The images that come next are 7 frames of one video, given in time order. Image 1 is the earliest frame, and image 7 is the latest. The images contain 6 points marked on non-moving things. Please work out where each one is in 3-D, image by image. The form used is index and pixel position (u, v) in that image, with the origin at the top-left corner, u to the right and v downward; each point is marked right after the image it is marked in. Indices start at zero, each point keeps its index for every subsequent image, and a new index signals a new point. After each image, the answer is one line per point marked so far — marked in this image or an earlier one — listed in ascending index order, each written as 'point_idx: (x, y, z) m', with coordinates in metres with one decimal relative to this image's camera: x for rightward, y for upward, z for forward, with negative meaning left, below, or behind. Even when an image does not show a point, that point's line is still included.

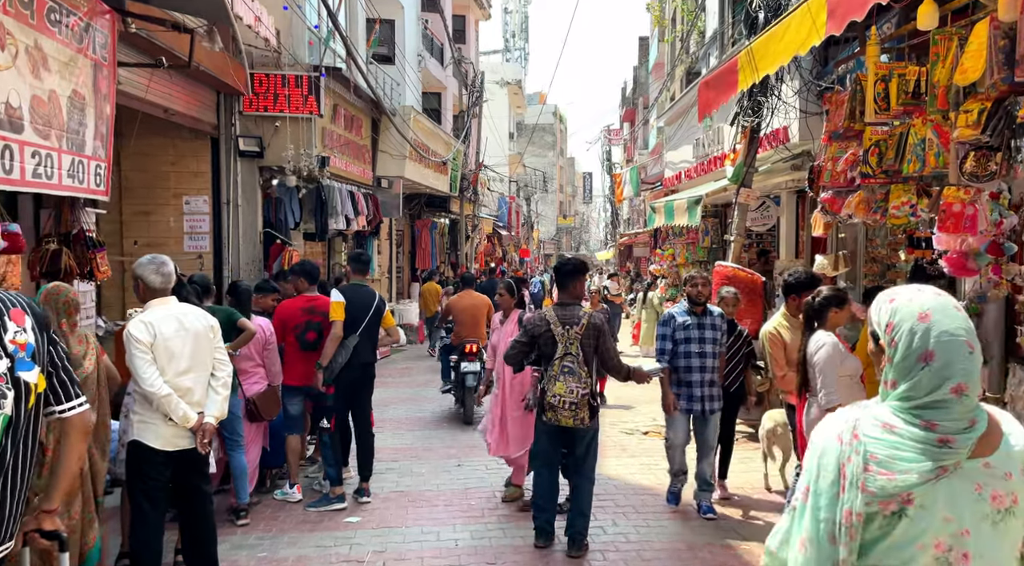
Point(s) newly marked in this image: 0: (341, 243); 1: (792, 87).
0: (-2.7, +0.6, +14.8) m
1: (+2.6, +1.8, +8.4) m
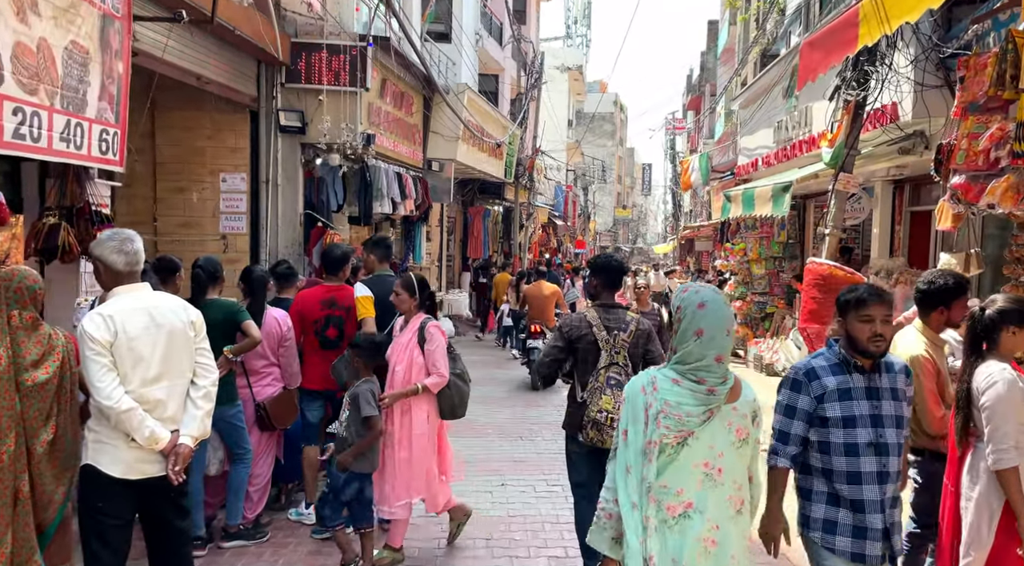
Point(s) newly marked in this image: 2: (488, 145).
0: (-1.9, +0.8, +14.0) m
1: (+3.1, +1.8, +7.2) m
2: (-0.4, +2.4, +16.3) m
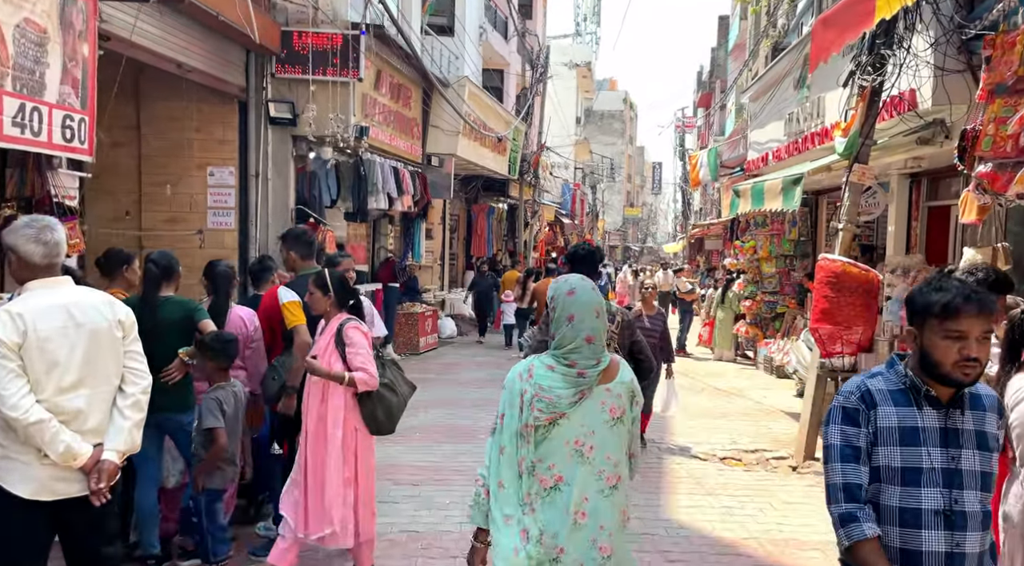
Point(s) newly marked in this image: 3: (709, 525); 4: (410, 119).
0: (-1.8, +0.8, +13.6) m
1: (+3.1, +1.8, +6.8) m
2: (-0.4, +2.5, +15.9) m
3: (+1.1, -1.4, +5.2) m
4: (-1.4, +2.2, +12.7) m
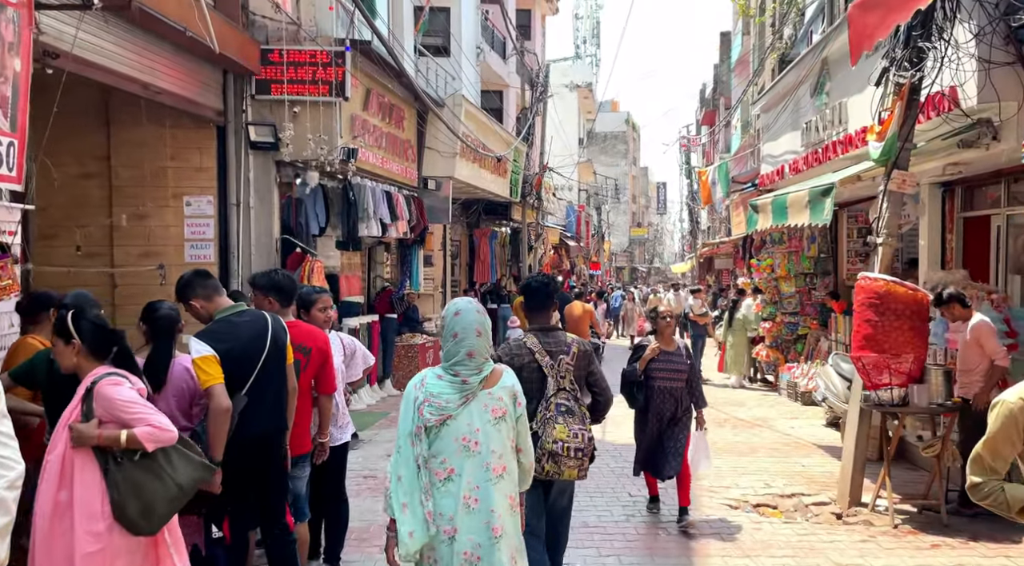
0: (-1.8, +0.4, +12.9) m
1: (+3.0, +1.7, +6.1) m
2: (-0.4, +2.0, +15.2) m
3: (+1.2, -1.5, +4.4) m
4: (-1.4, +1.8, +12.0) m
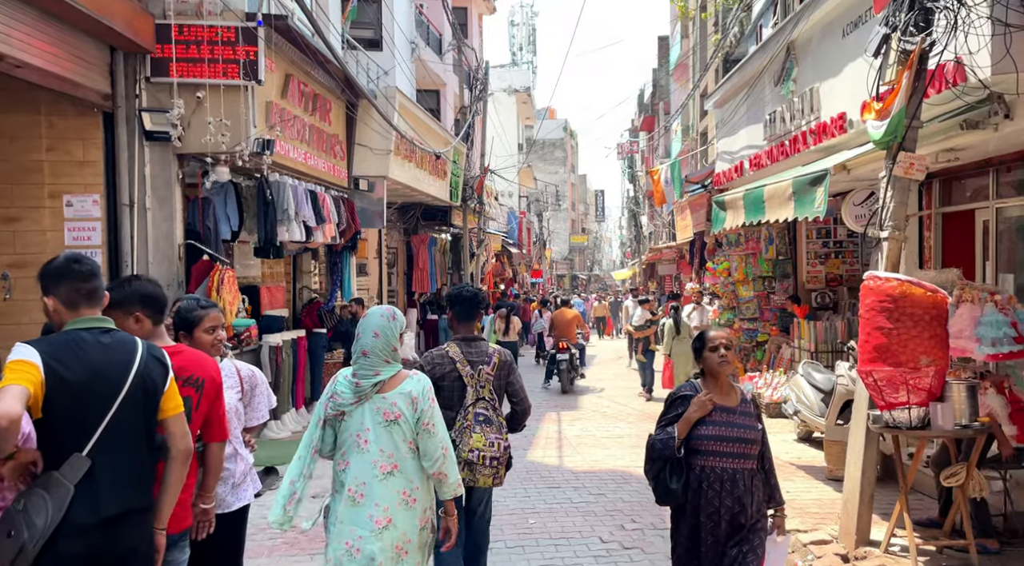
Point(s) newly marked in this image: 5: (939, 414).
0: (-2.5, +0.3, +11.7) m
1: (+2.7, +1.7, +5.2) m
2: (-1.3, +1.9, +14.1) m
3: (+1.0, -1.5, +3.4) m
4: (-2.1, +1.7, +10.8) m
5: (+2.3, -0.7, +4.9) m
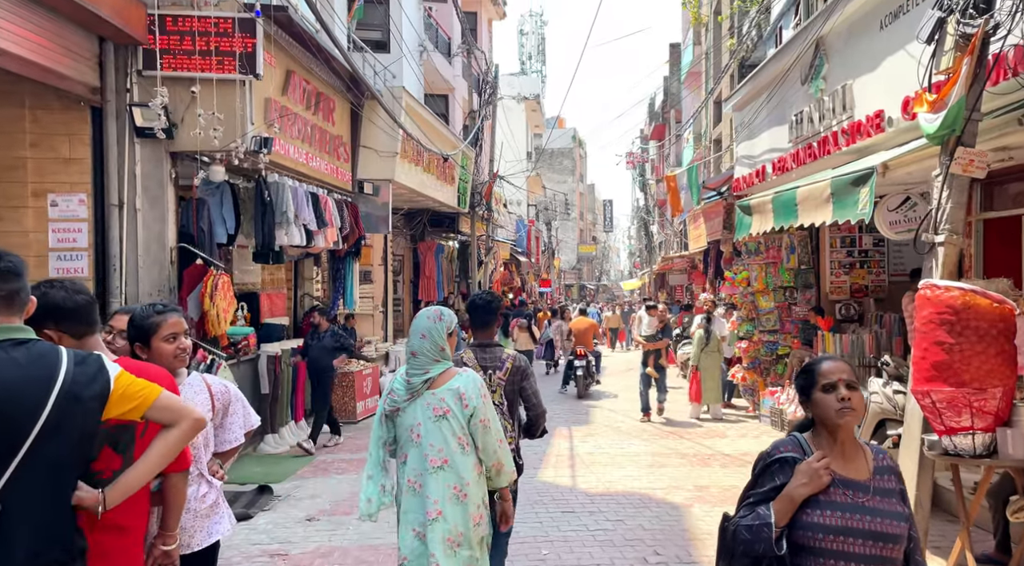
0: (-2.4, +0.2, +11.2) m
1: (+2.8, +1.6, +4.7) m
2: (-1.1, +1.7, +13.6) m
3: (+1.0, -1.5, +2.9) m
4: (-2.0, +1.6, +10.3) m
5: (+2.3, -0.7, +4.4) m
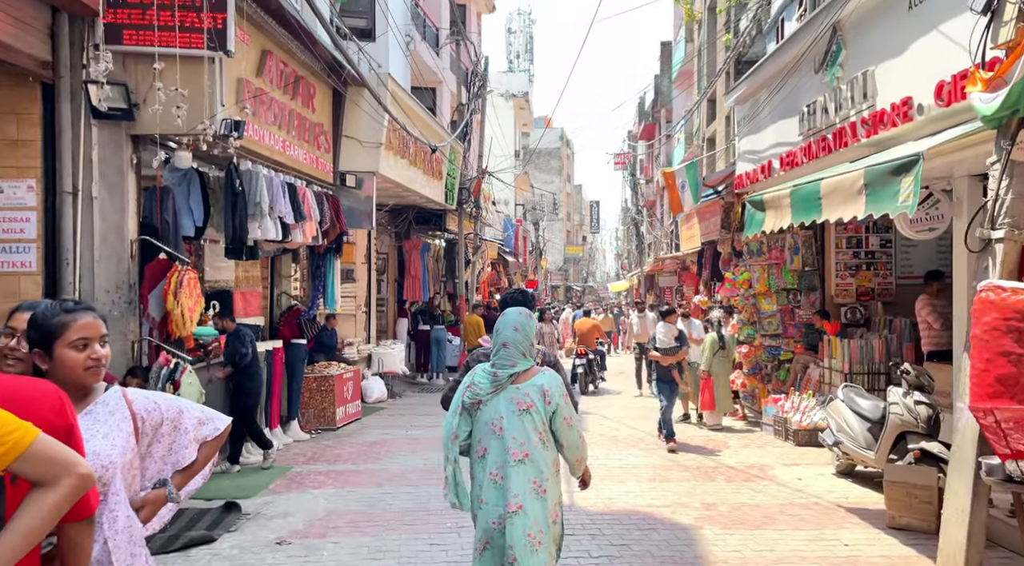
0: (-2.5, +0.2, +10.5) m
1: (+2.8, +1.6, +4.1) m
2: (-1.3, +1.8, +13.0) m
3: (+1.0, -1.5, +2.3) m
4: (-2.1, +1.7, +9.7) m
5: (+2.3, -0.7, +3.8) m
